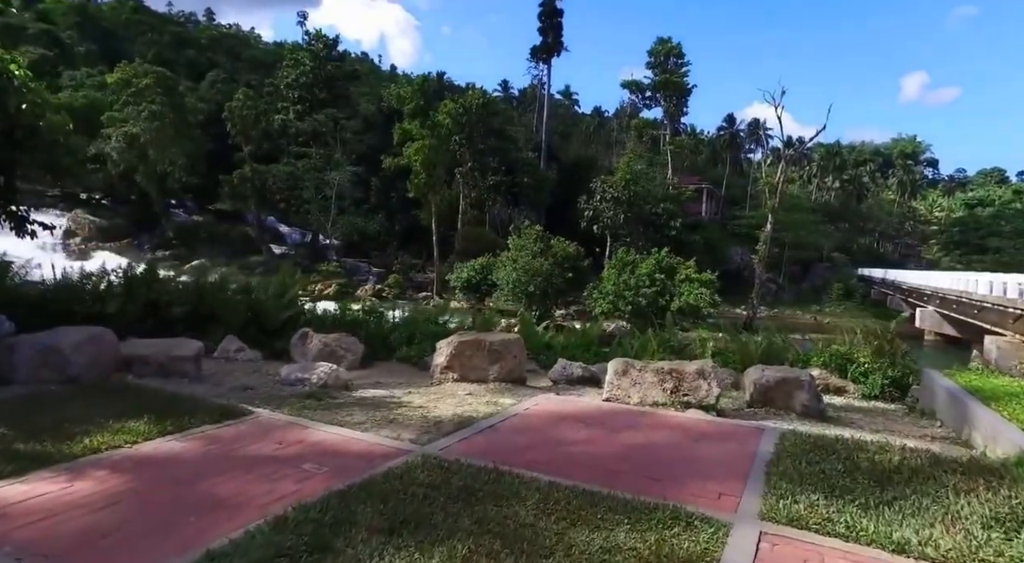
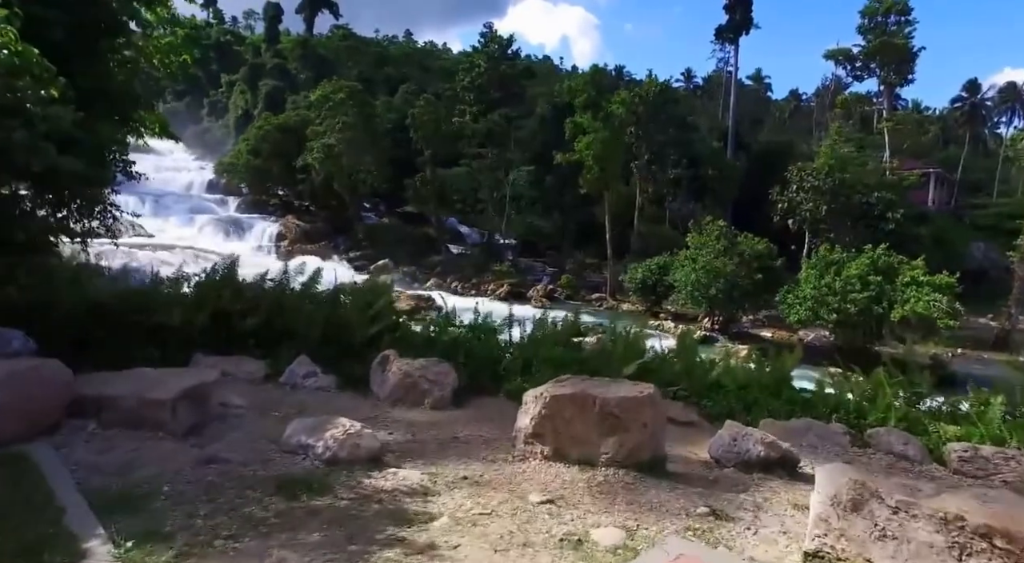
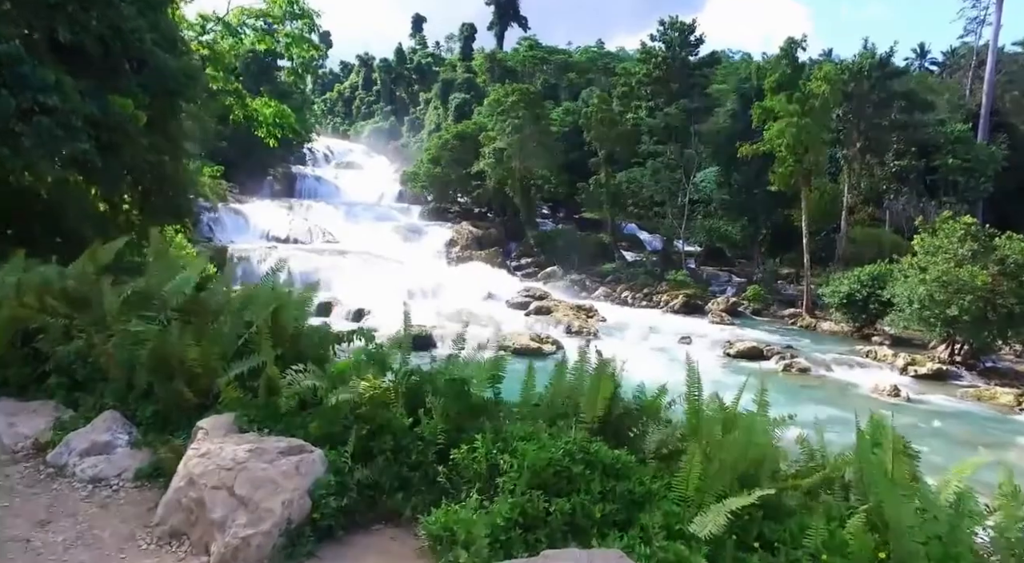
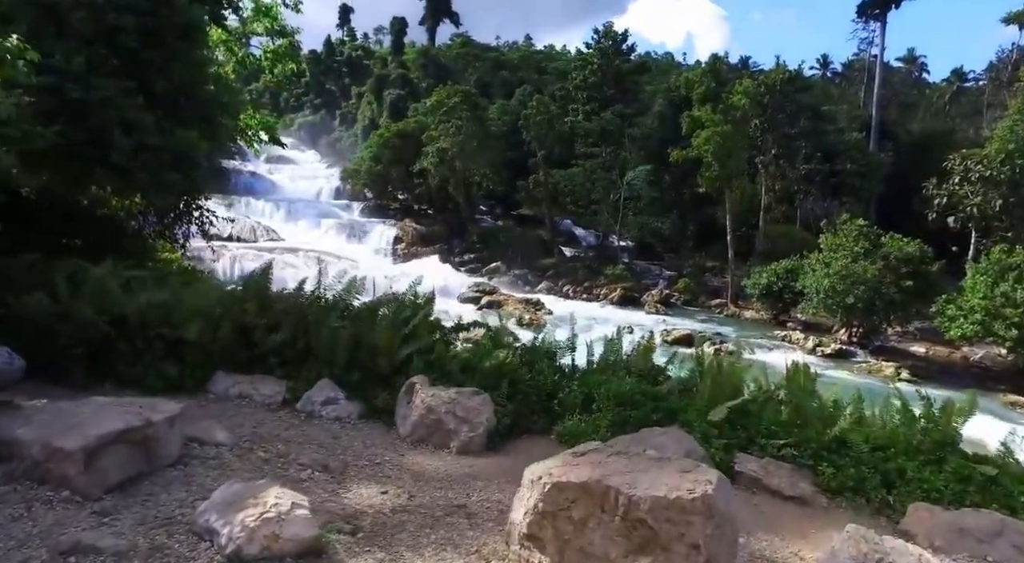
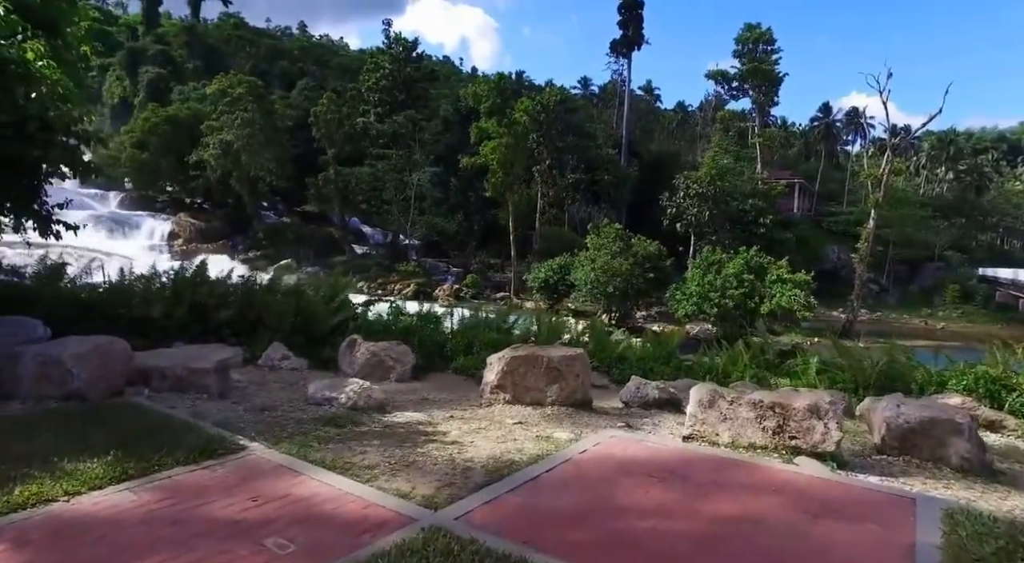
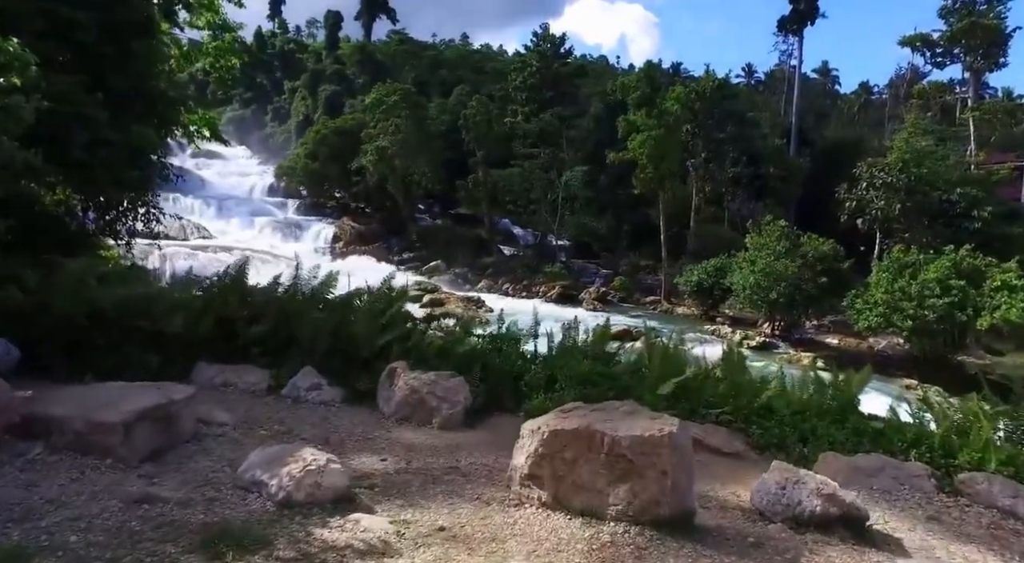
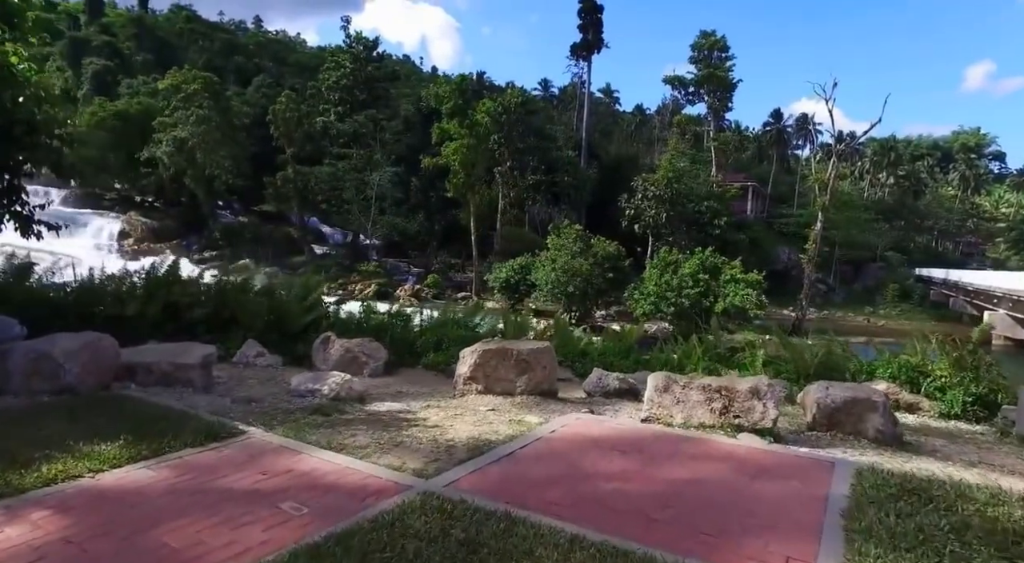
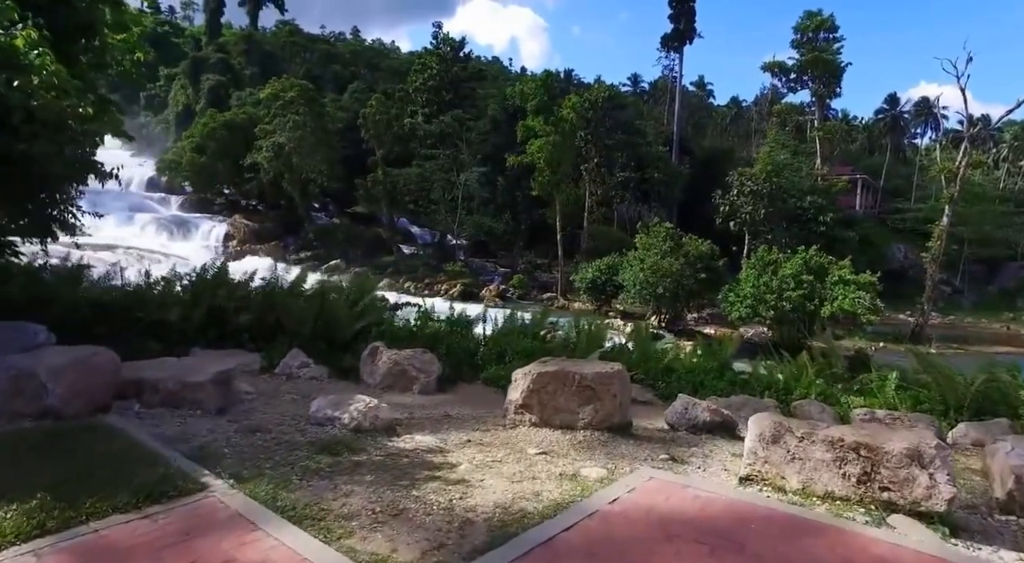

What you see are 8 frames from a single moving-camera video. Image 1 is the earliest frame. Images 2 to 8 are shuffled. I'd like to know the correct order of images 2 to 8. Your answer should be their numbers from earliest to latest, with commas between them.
7, 5, 8, 2, 6, 4, 3
